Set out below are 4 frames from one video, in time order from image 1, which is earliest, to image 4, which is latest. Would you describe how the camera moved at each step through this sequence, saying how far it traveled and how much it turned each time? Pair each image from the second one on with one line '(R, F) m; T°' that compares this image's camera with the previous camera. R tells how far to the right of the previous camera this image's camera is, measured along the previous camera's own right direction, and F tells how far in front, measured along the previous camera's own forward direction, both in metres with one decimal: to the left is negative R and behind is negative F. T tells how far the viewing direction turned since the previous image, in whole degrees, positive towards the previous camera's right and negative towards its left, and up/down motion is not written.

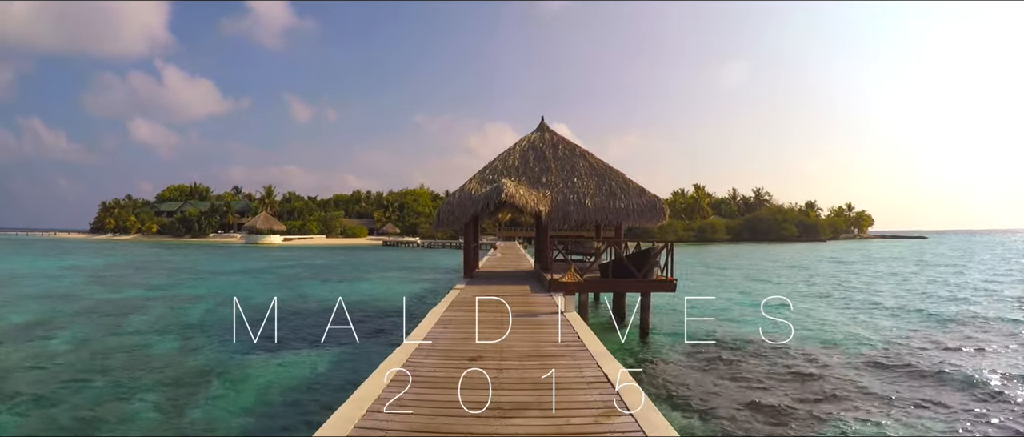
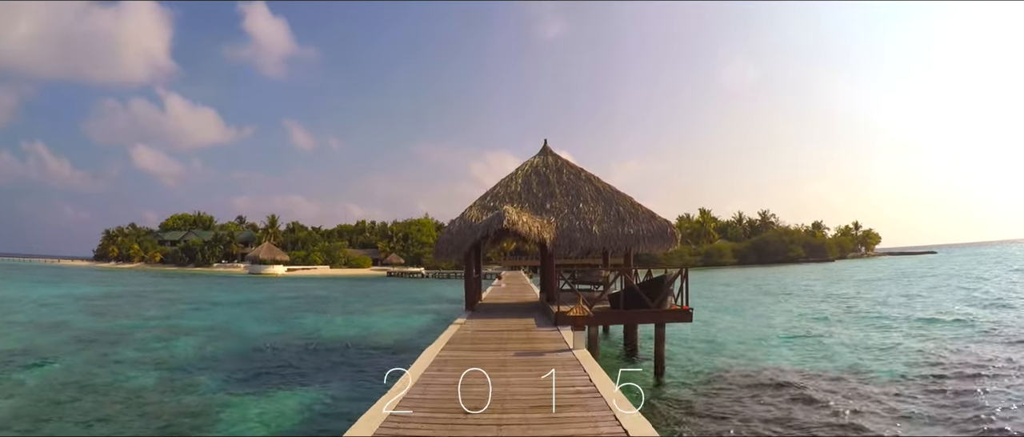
(0.0, +0.6) m; 0°
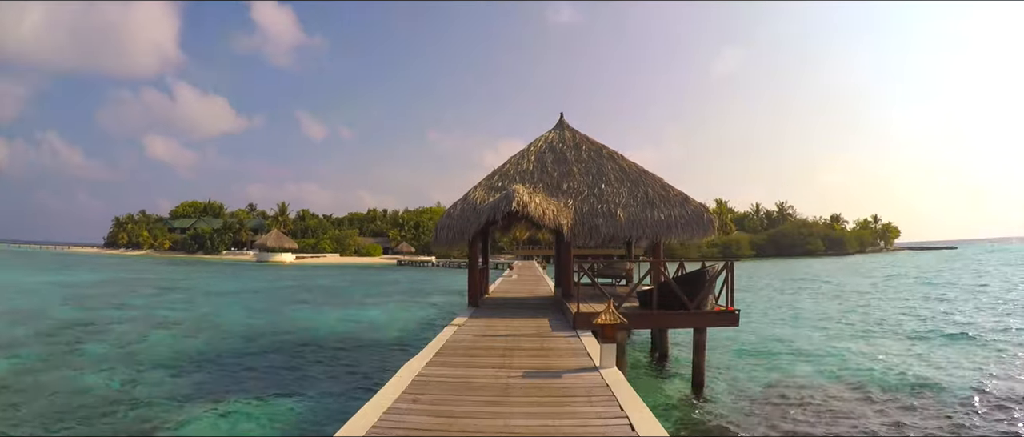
(0.0, +1.5) m; -1°
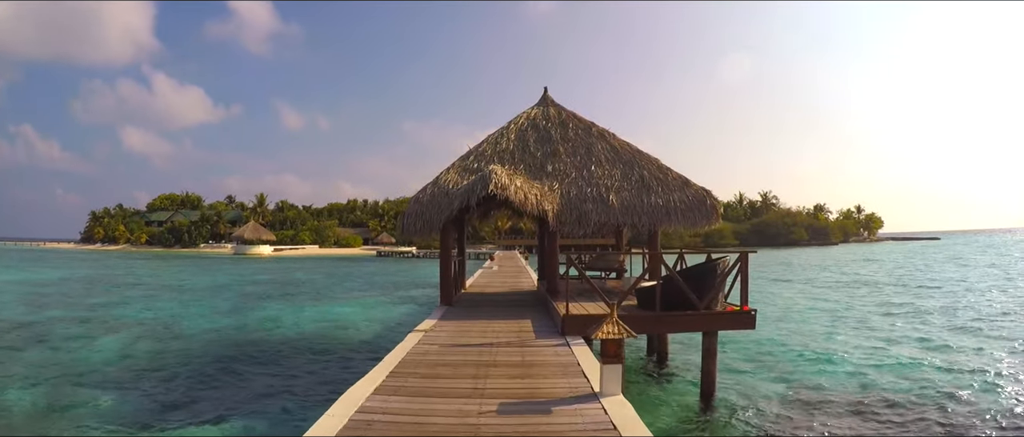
(+0.1, +1.2) m; +2°
